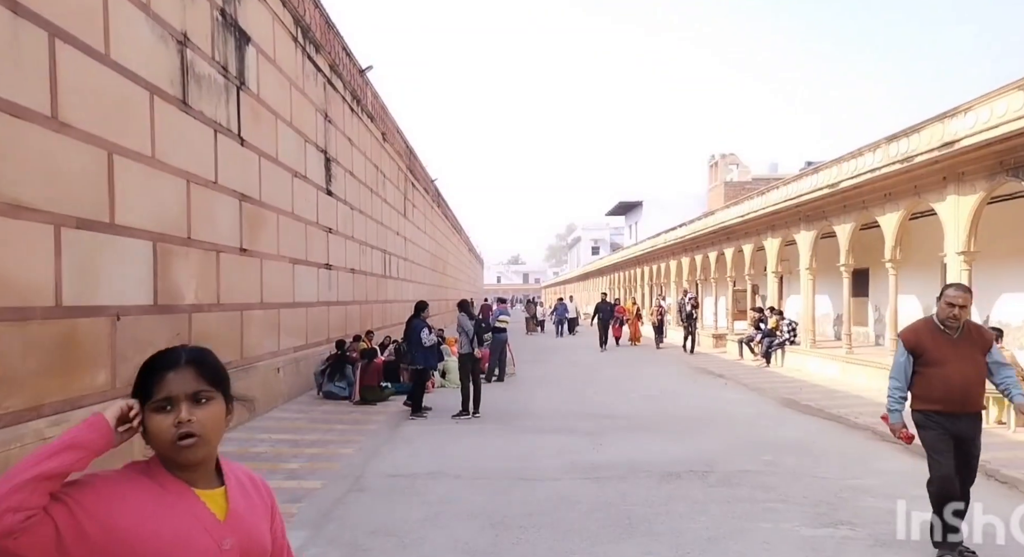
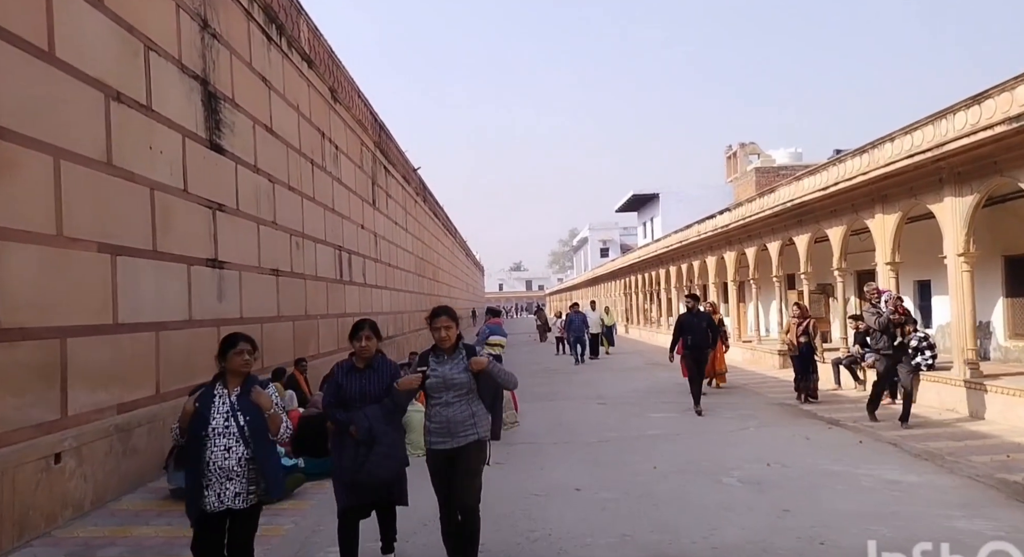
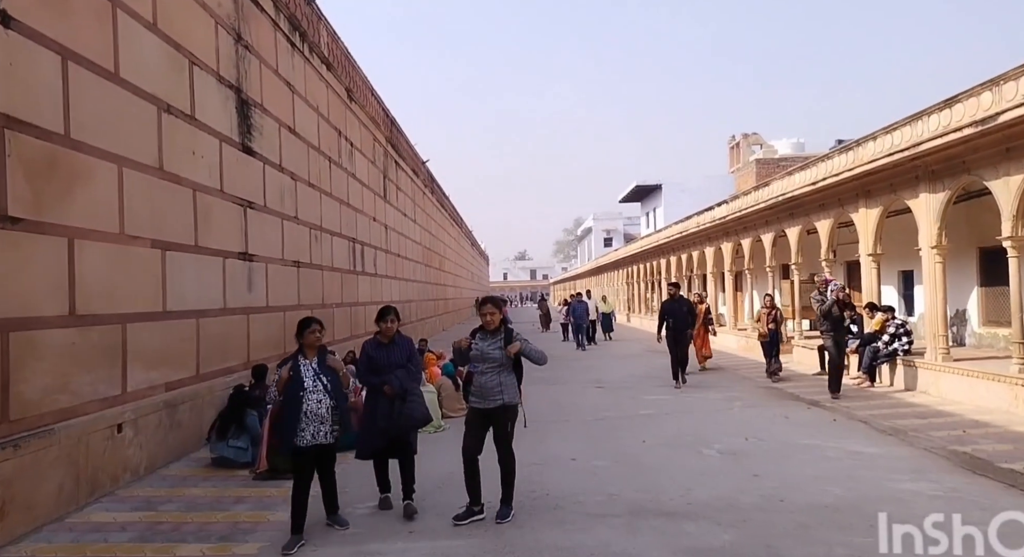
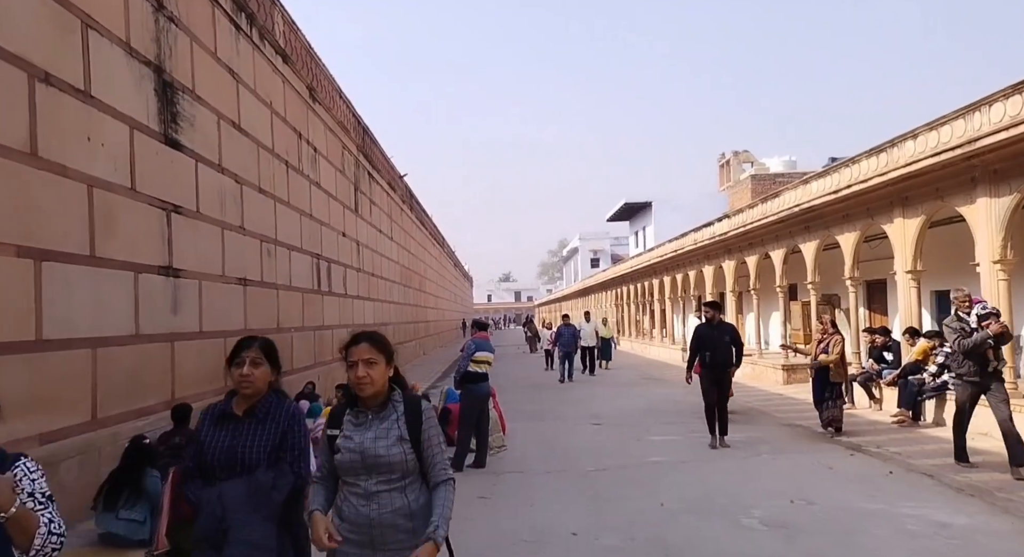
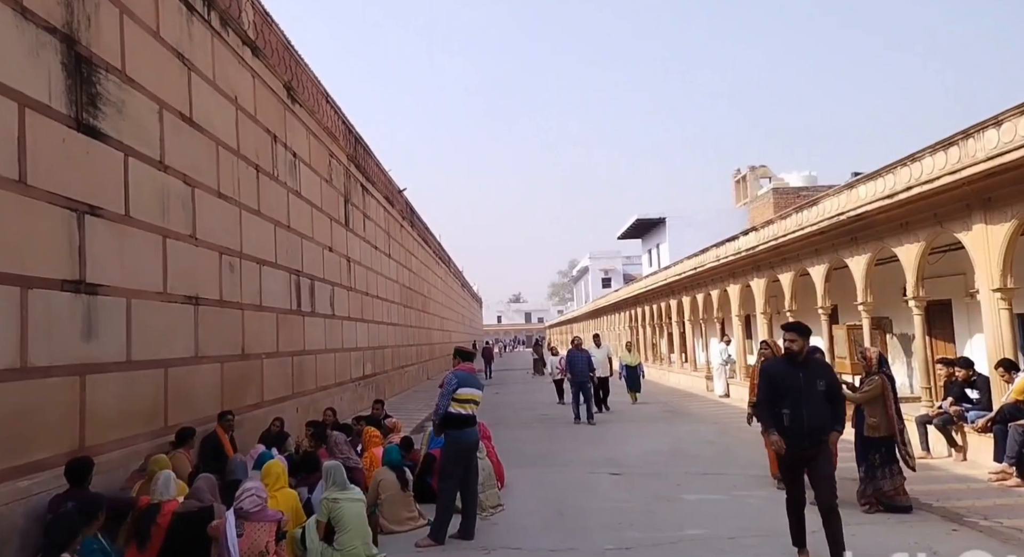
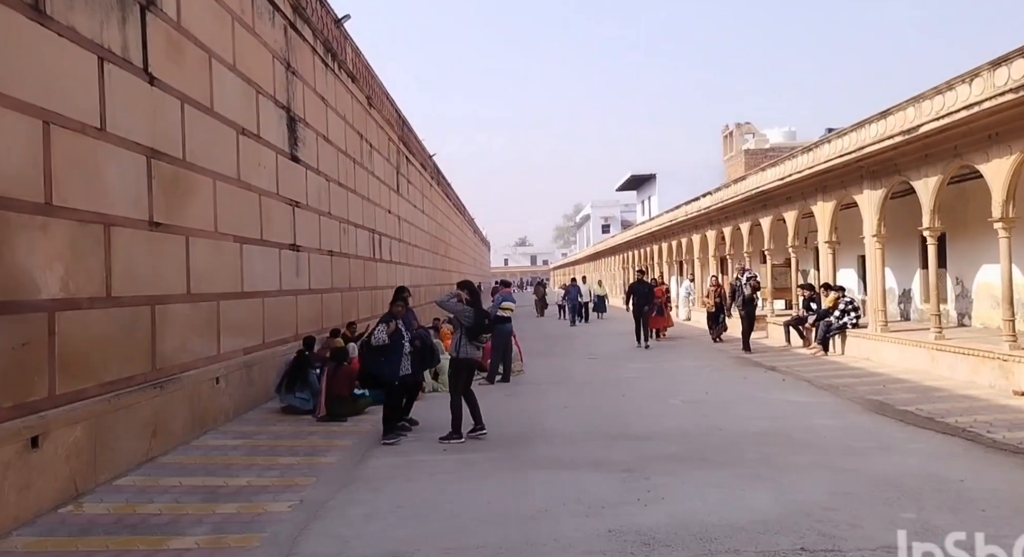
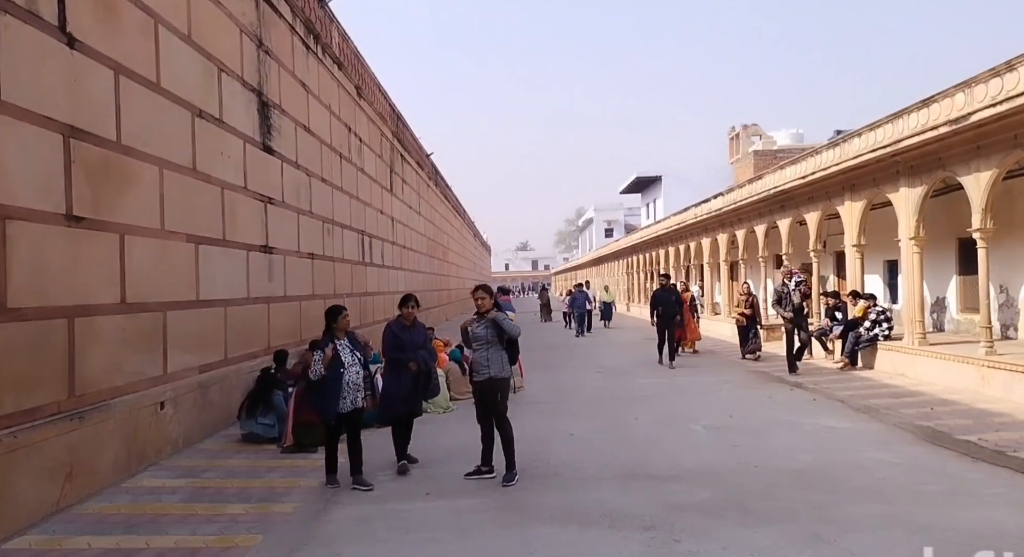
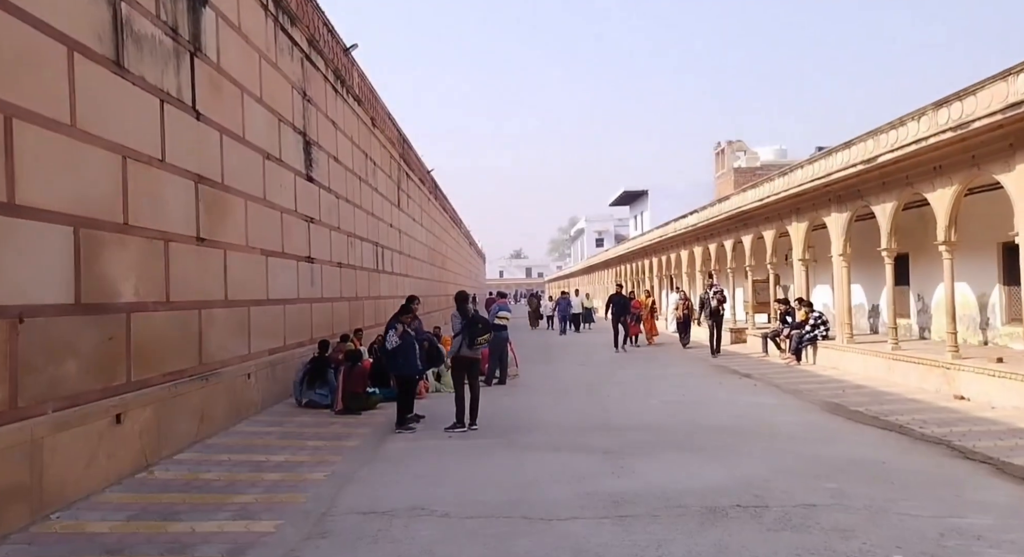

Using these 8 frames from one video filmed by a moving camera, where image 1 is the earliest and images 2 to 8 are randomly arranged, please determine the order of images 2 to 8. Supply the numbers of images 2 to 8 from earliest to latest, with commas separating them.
8, 6, 7, 3, 2, 4, 5
